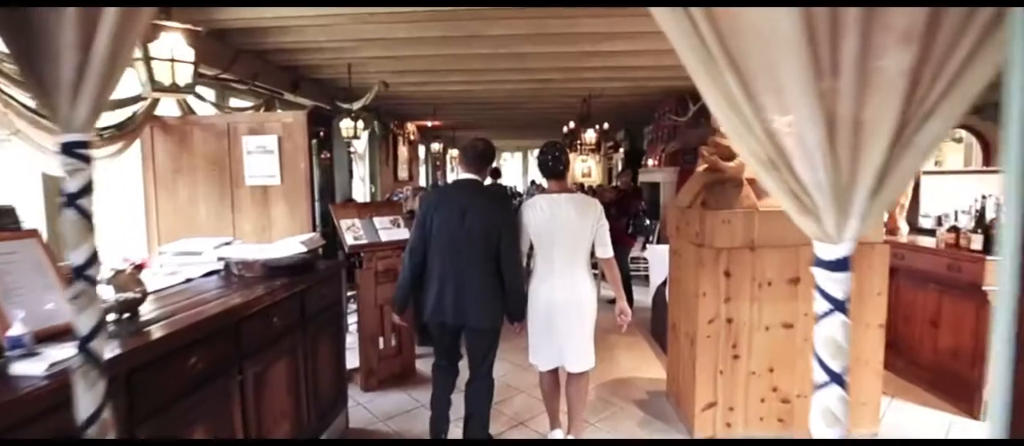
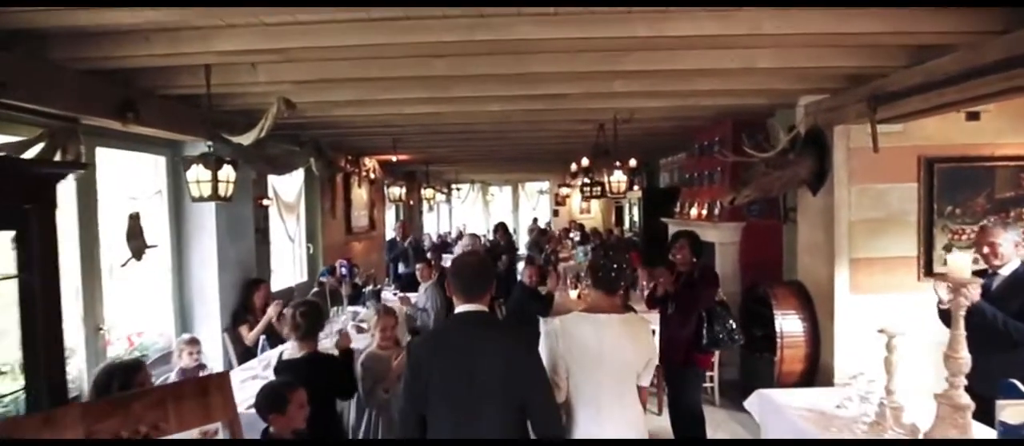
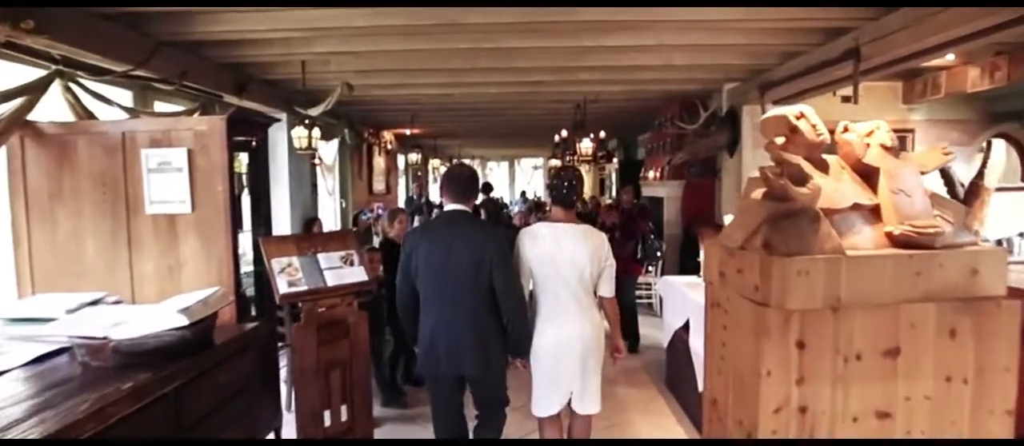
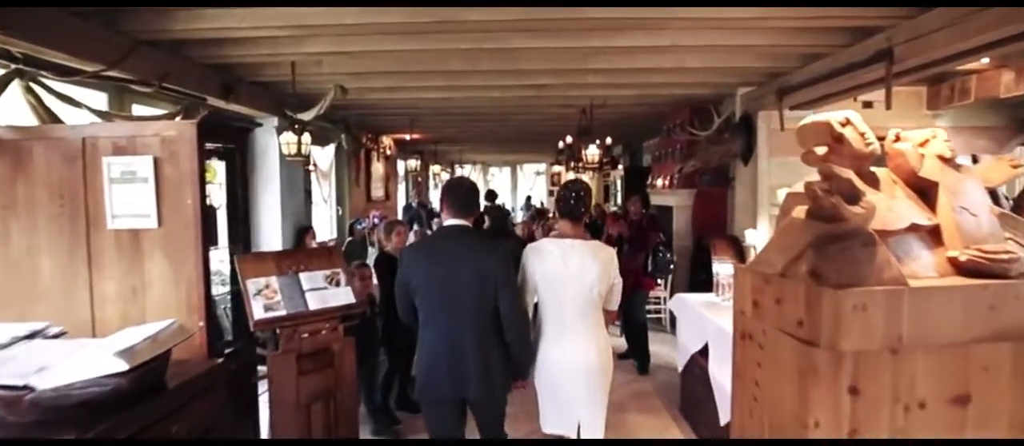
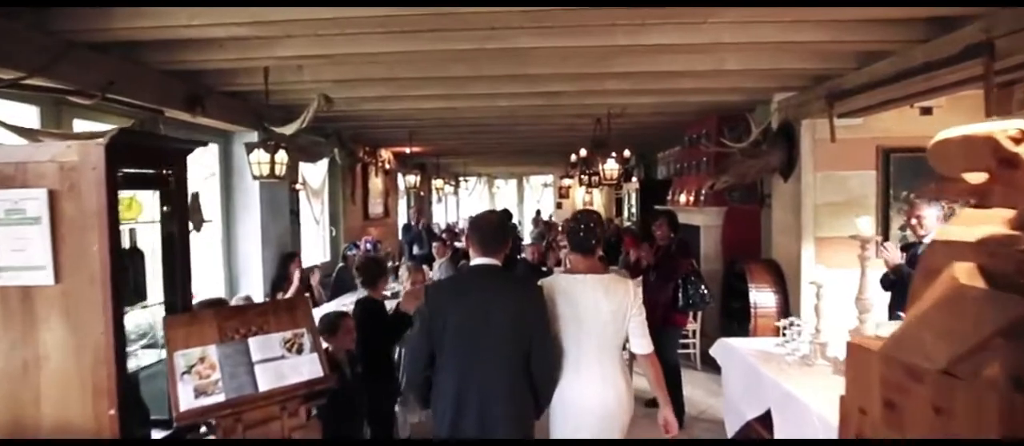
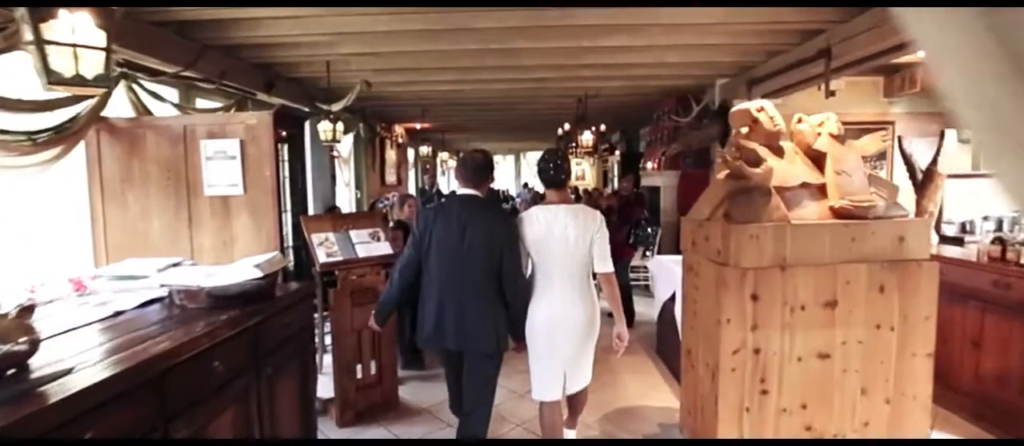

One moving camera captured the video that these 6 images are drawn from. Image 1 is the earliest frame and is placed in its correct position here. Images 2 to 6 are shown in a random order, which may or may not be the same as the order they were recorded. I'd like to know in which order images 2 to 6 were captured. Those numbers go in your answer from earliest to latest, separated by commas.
6, 3, 4, 5, 2
